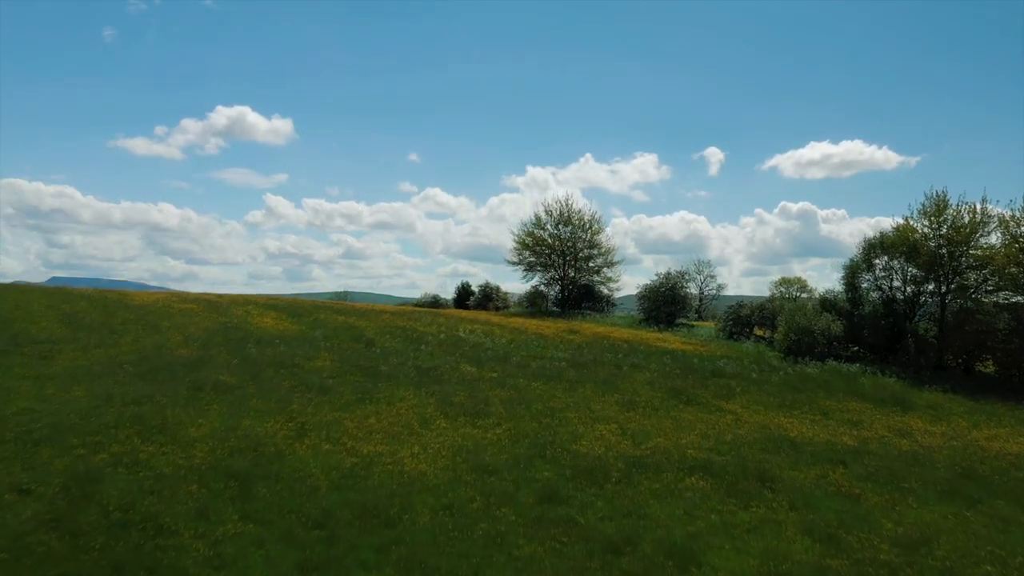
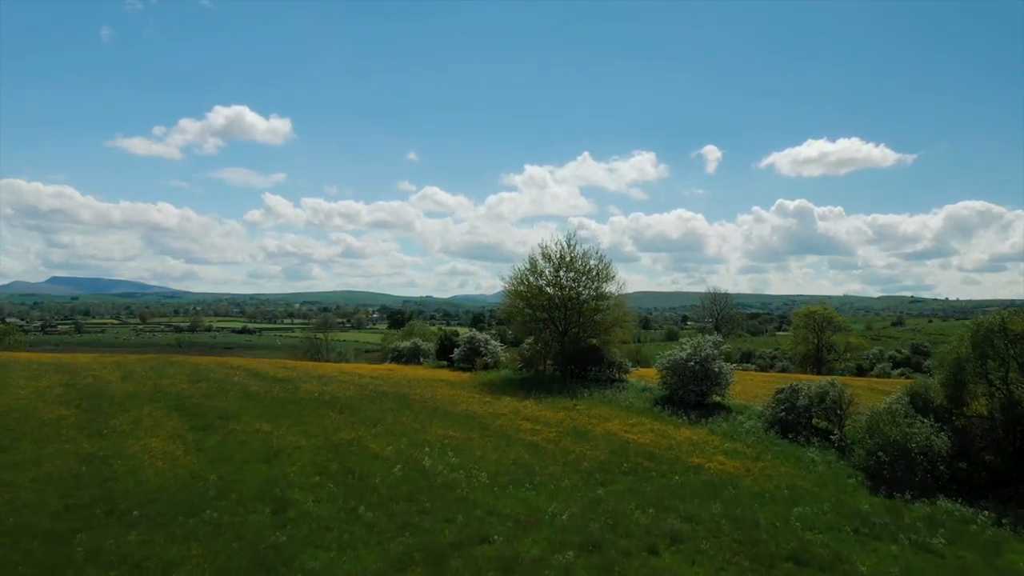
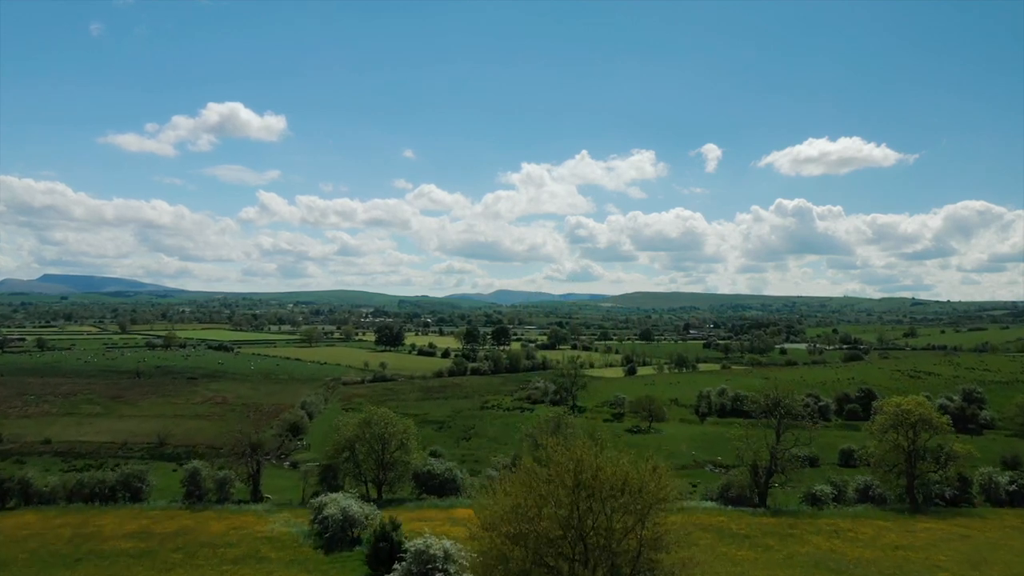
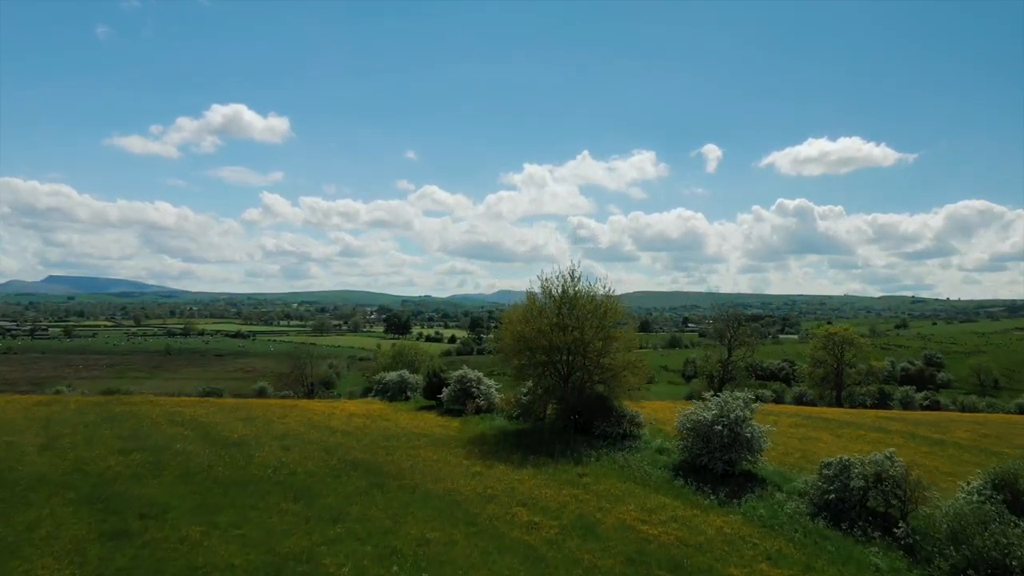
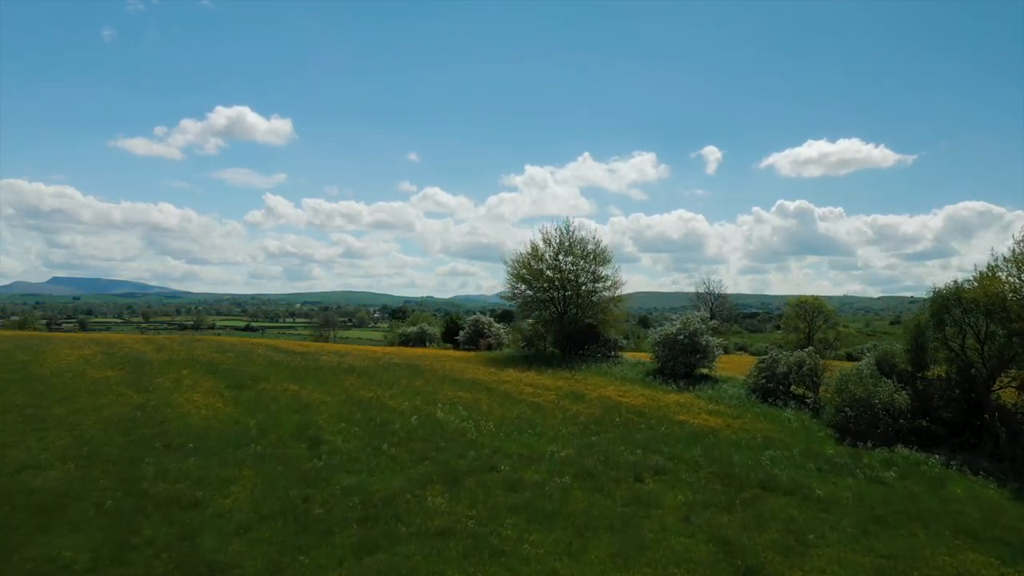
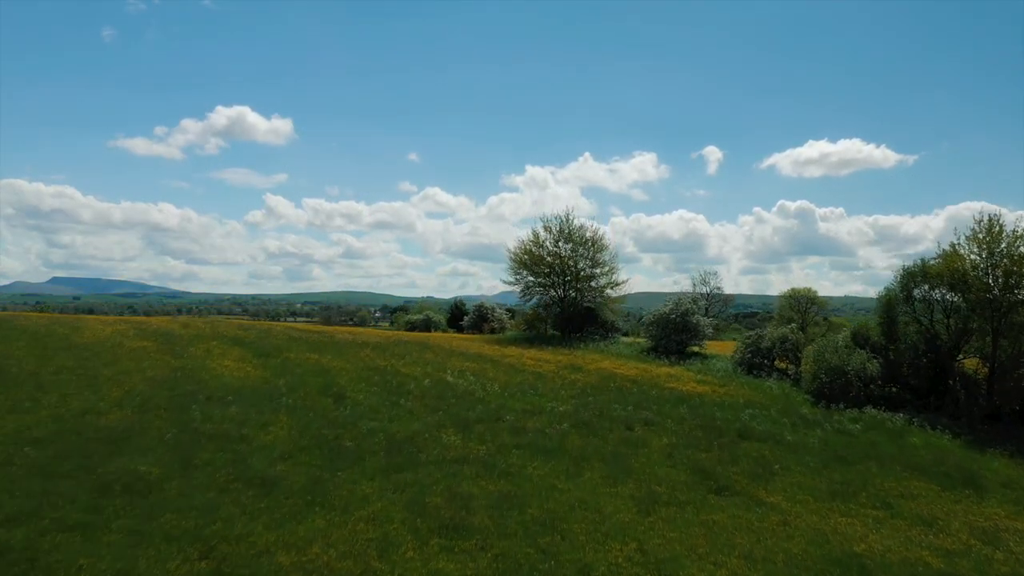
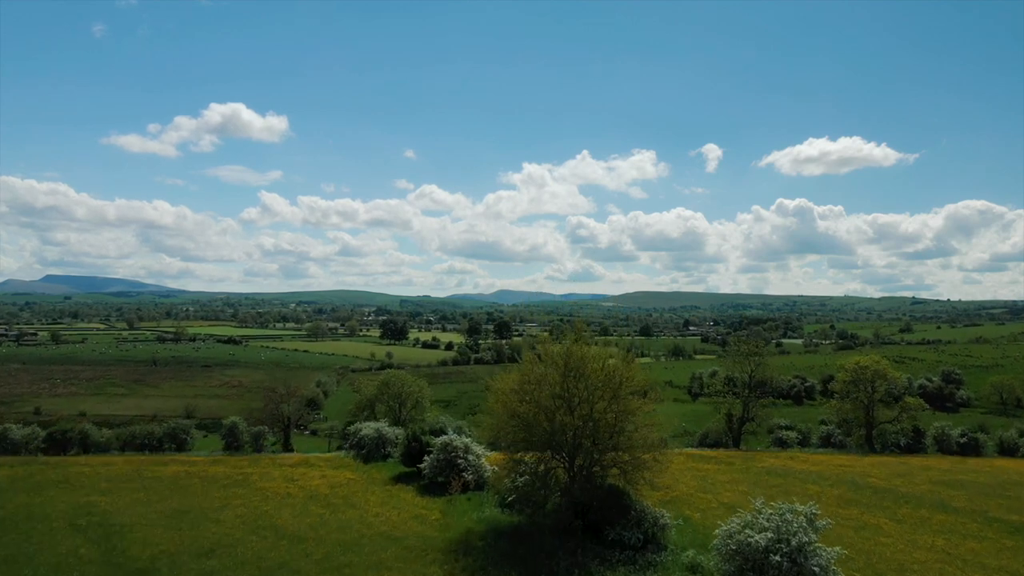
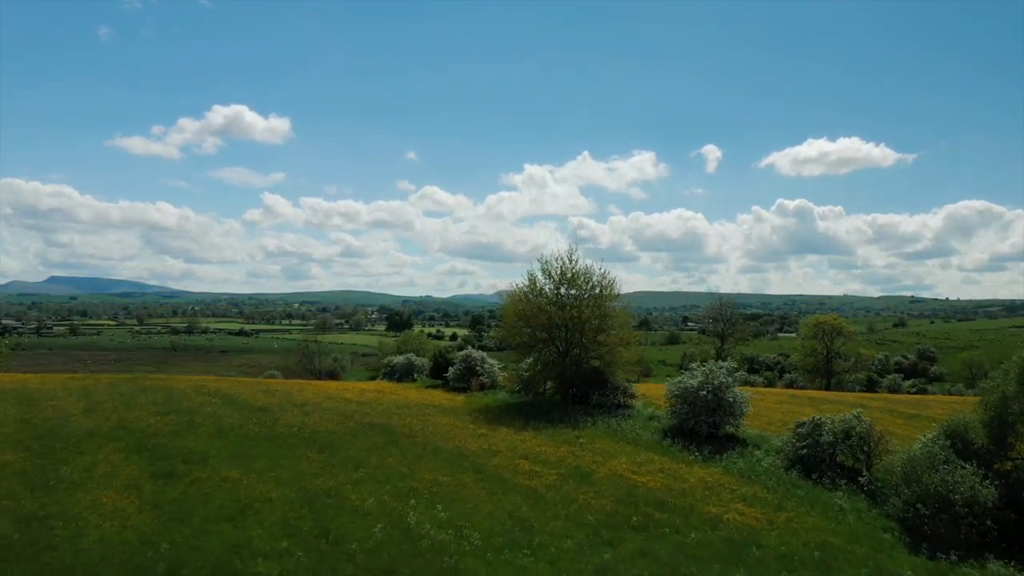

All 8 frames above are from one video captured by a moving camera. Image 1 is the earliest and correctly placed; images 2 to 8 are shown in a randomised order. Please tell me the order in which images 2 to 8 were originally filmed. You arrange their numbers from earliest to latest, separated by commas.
6, 5, 2, 8, 4, 7, 3
